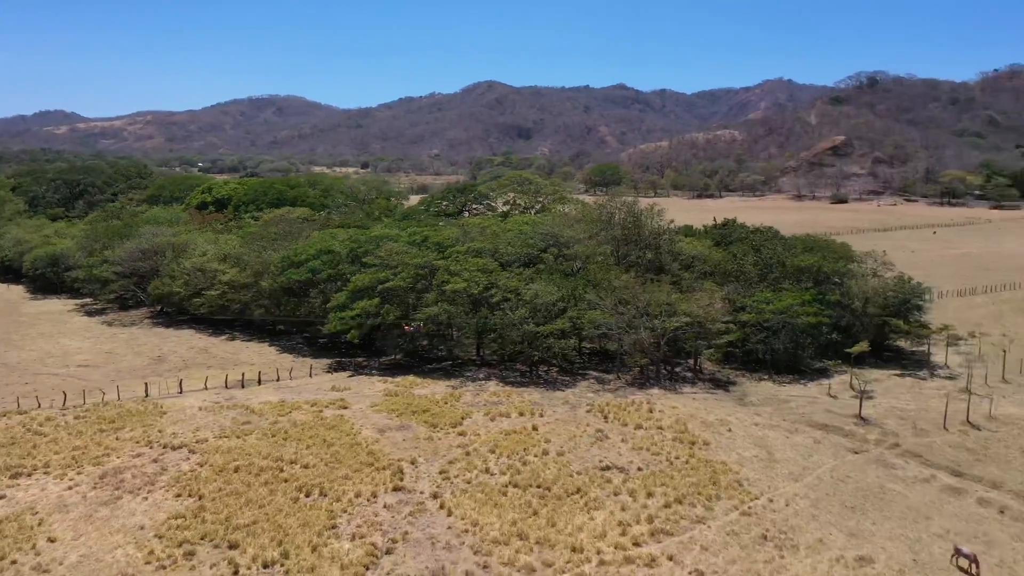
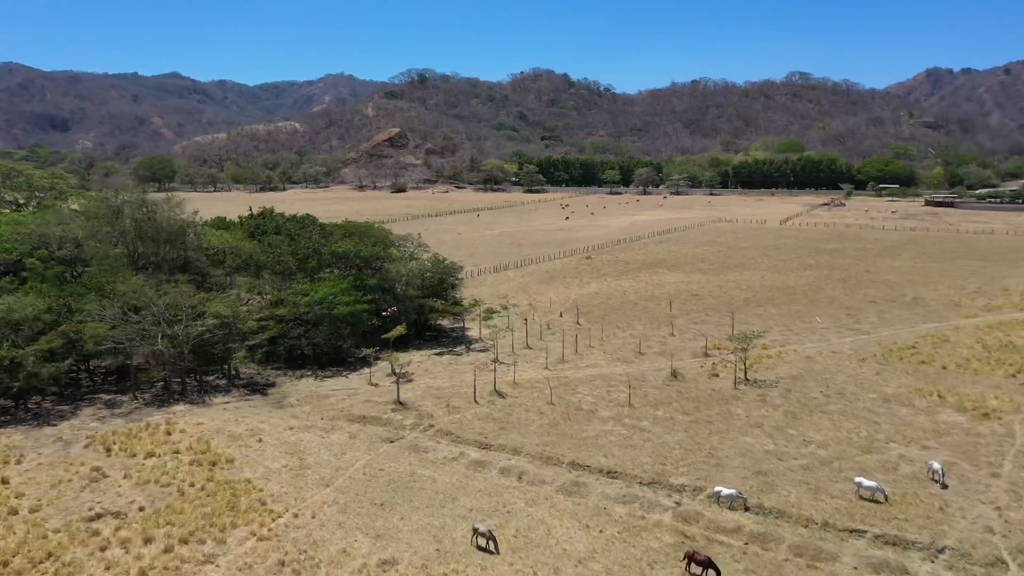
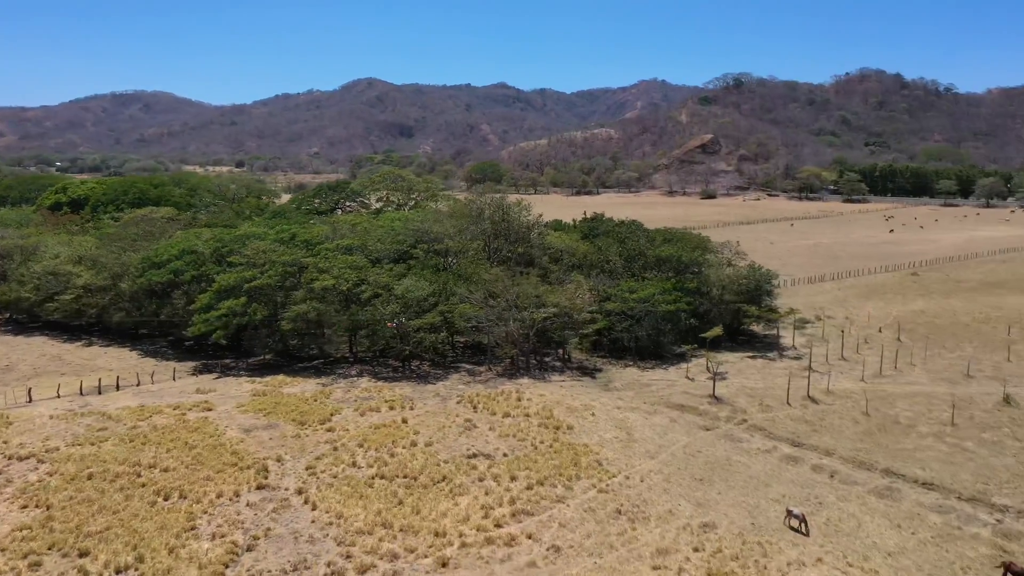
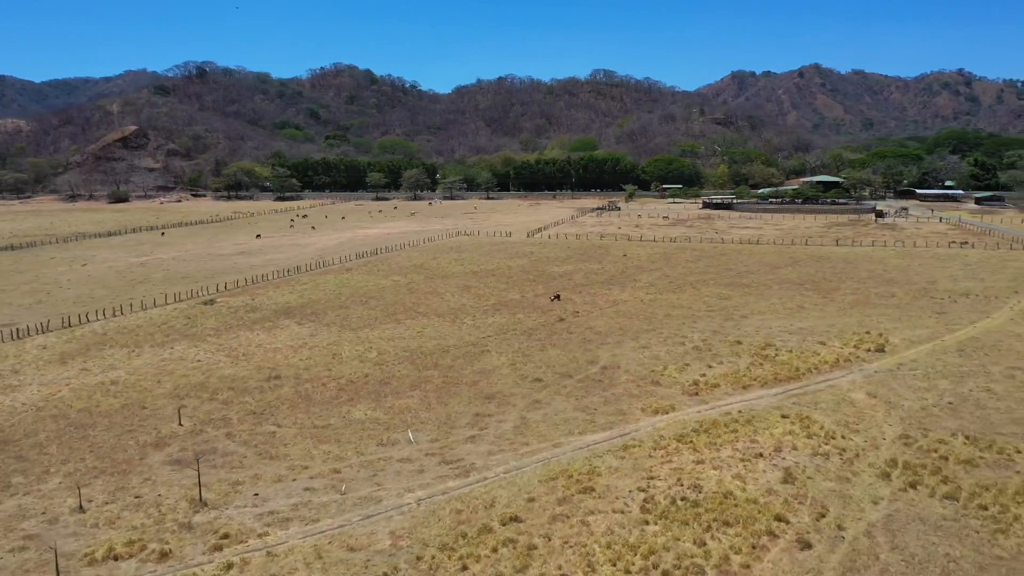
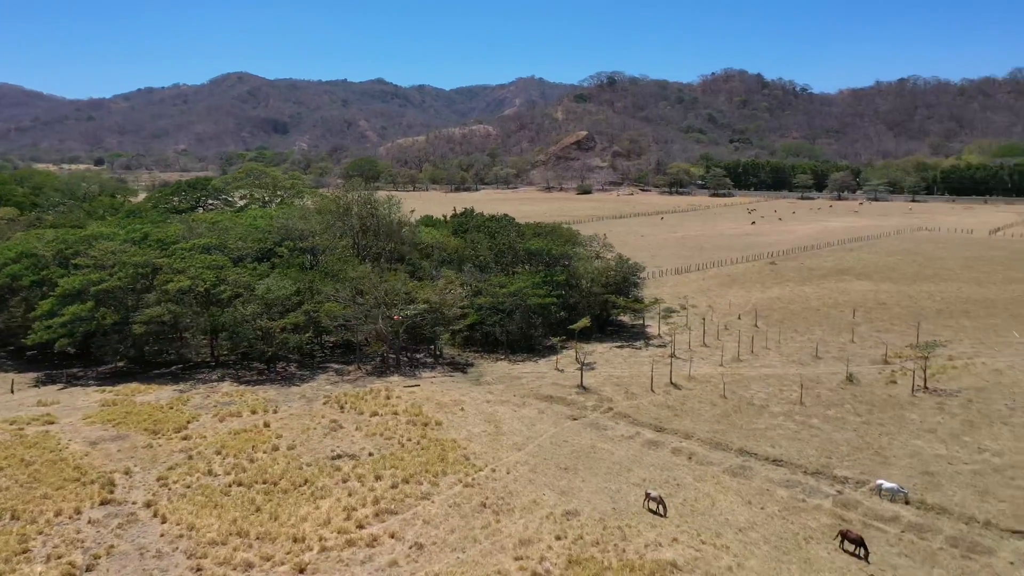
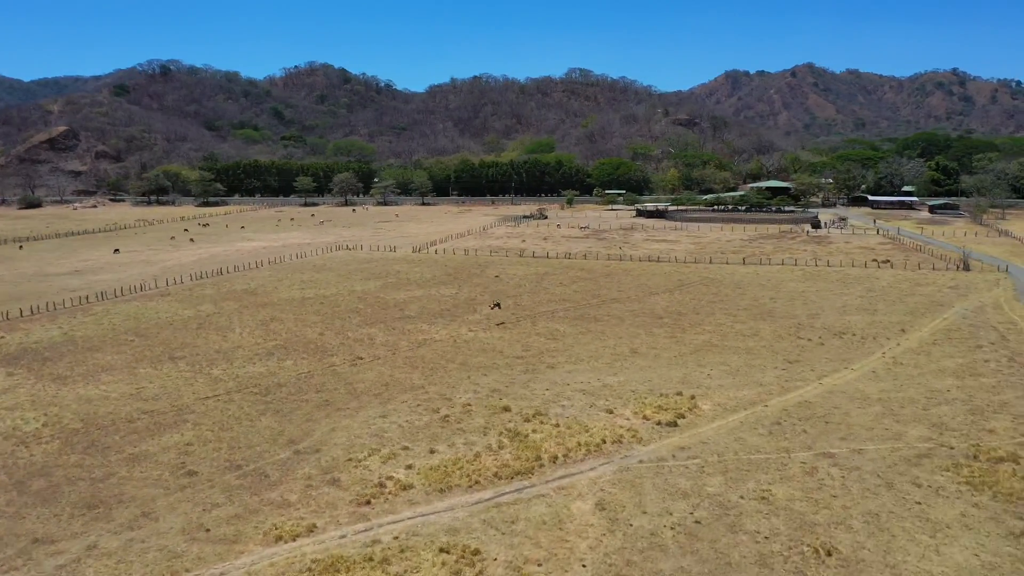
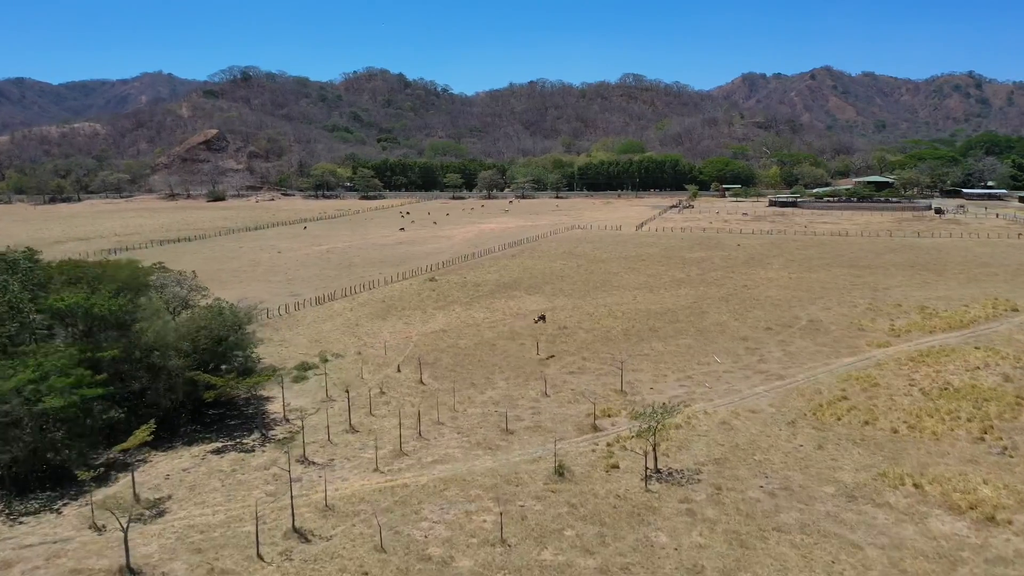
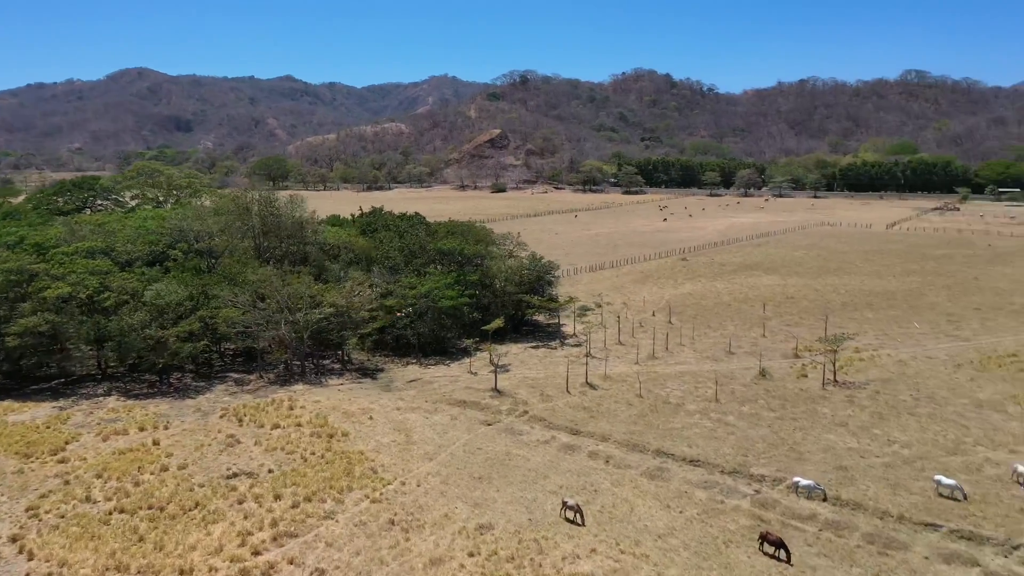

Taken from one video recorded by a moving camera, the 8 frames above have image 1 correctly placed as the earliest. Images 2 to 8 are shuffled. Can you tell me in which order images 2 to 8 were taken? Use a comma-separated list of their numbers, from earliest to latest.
3, 5, 8, 2, 7, 4, 6
